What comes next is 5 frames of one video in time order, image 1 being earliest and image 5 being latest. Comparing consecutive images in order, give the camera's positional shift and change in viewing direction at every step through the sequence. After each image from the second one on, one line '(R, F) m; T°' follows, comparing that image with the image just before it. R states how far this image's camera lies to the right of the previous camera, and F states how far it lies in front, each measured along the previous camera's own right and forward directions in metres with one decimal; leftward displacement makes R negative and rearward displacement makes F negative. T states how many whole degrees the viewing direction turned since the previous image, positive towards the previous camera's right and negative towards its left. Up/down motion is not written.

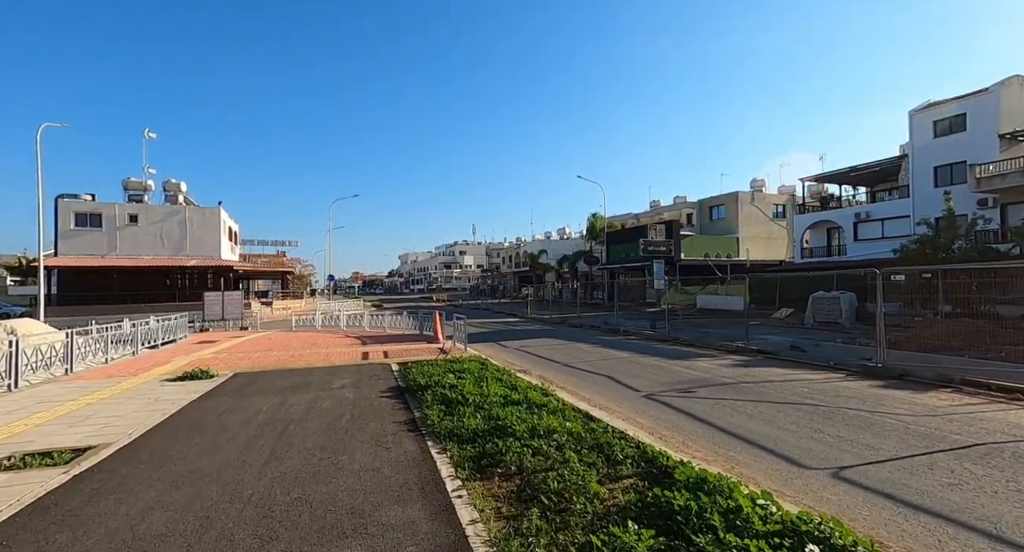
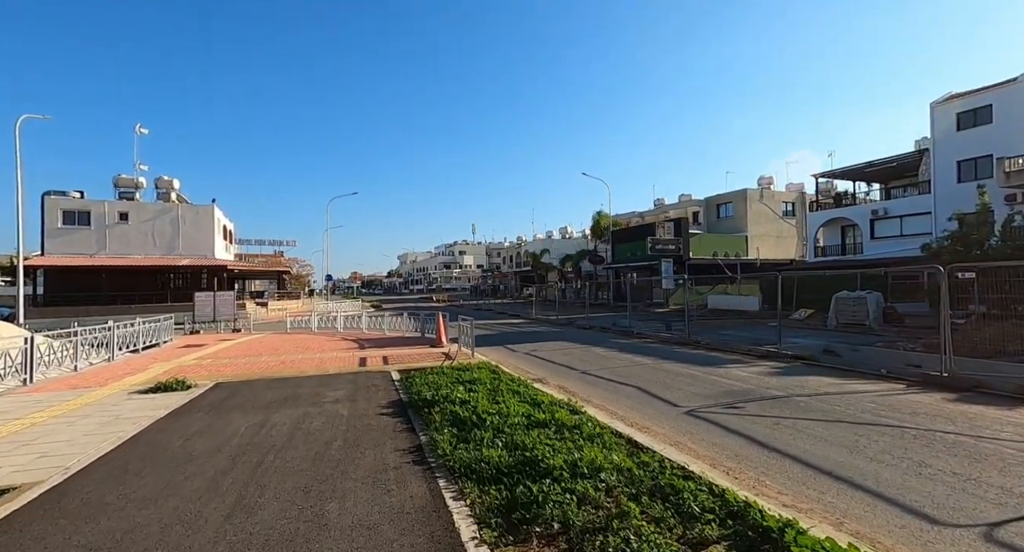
(-0.3, +1.2) m; 0°
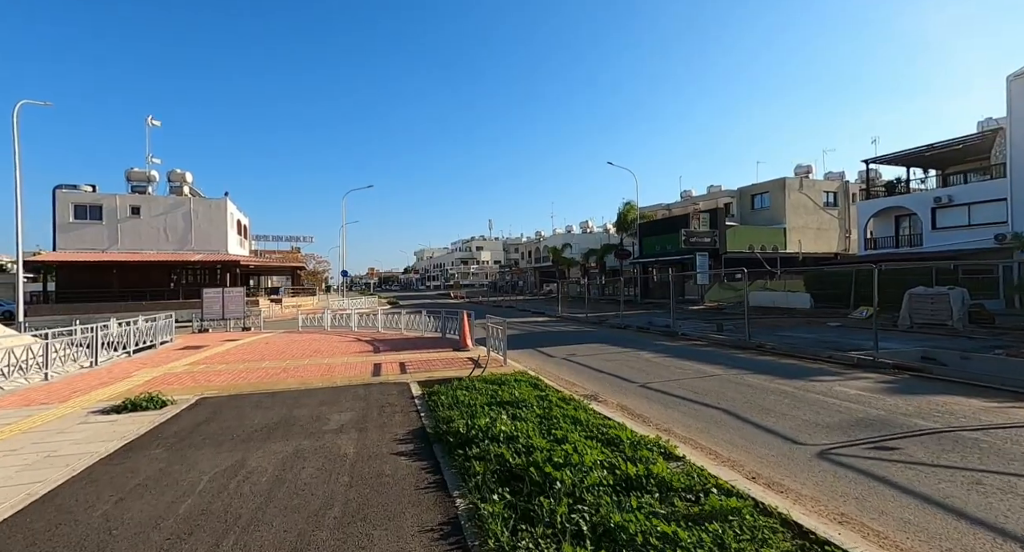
(-0.5, +2.0) m; -2°
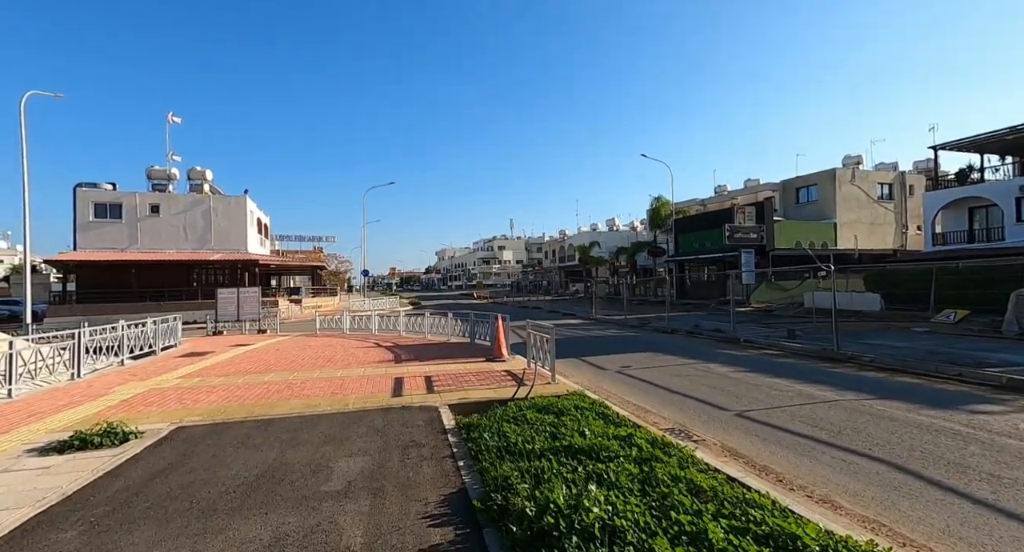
(-0.6, +2.0) m; -3°
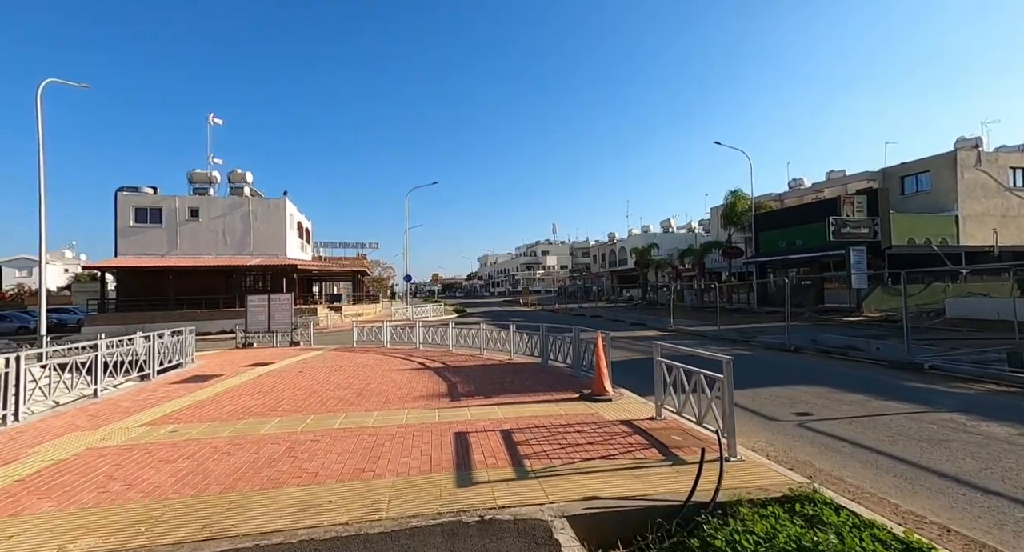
(-1.2, +3.7) m; -5°
